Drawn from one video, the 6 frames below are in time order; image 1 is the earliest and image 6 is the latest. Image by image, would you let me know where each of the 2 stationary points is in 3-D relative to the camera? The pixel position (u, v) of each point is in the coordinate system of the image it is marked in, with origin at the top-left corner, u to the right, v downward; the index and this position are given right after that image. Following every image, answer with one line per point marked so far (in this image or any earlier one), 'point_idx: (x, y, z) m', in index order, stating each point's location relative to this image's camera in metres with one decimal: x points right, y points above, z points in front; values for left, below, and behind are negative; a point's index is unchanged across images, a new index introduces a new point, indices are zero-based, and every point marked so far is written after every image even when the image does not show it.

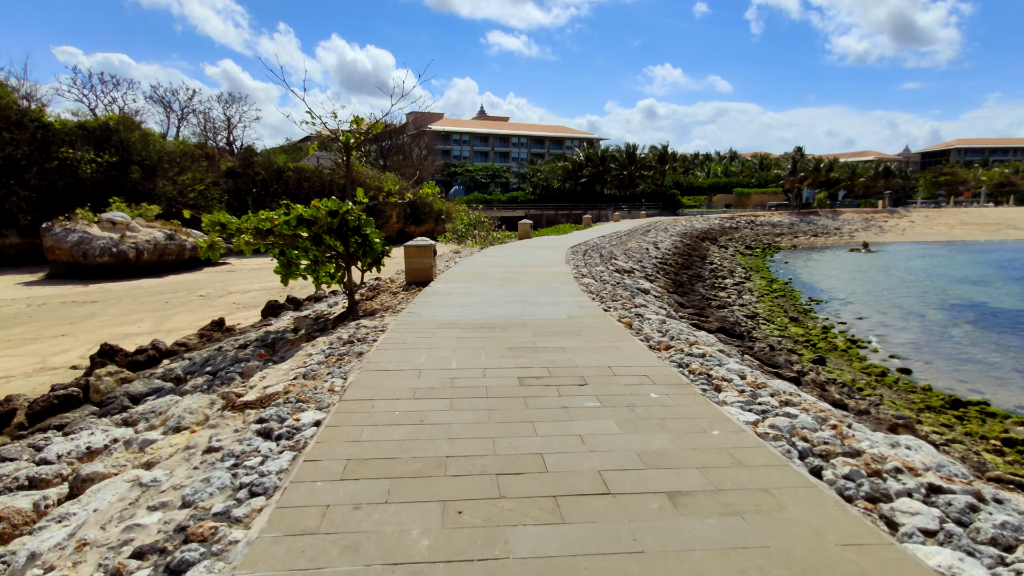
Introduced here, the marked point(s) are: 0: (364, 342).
0: (-1.5, -0.6, +5.9) m
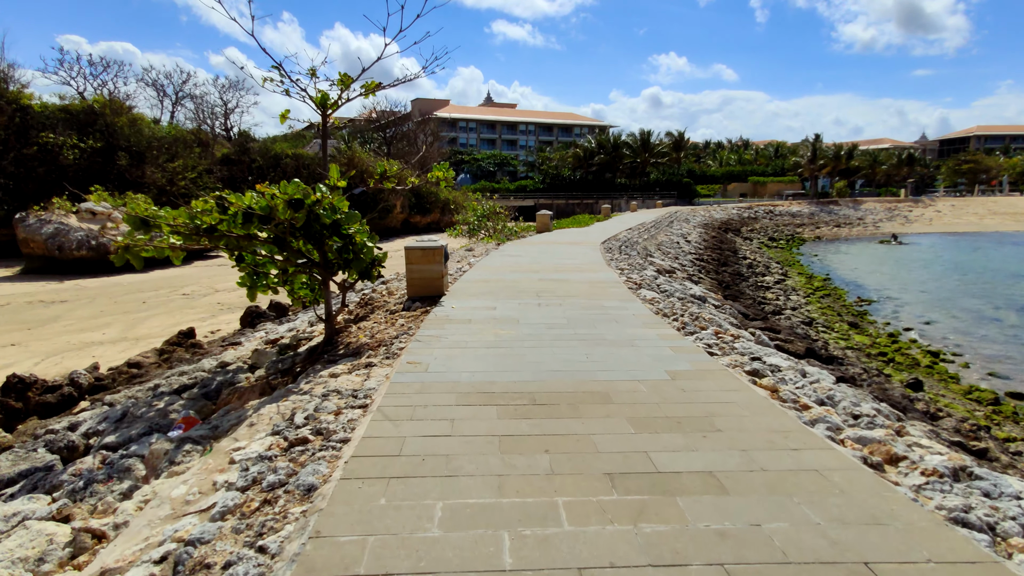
0: (-1.0, -0.9, +3.2) m
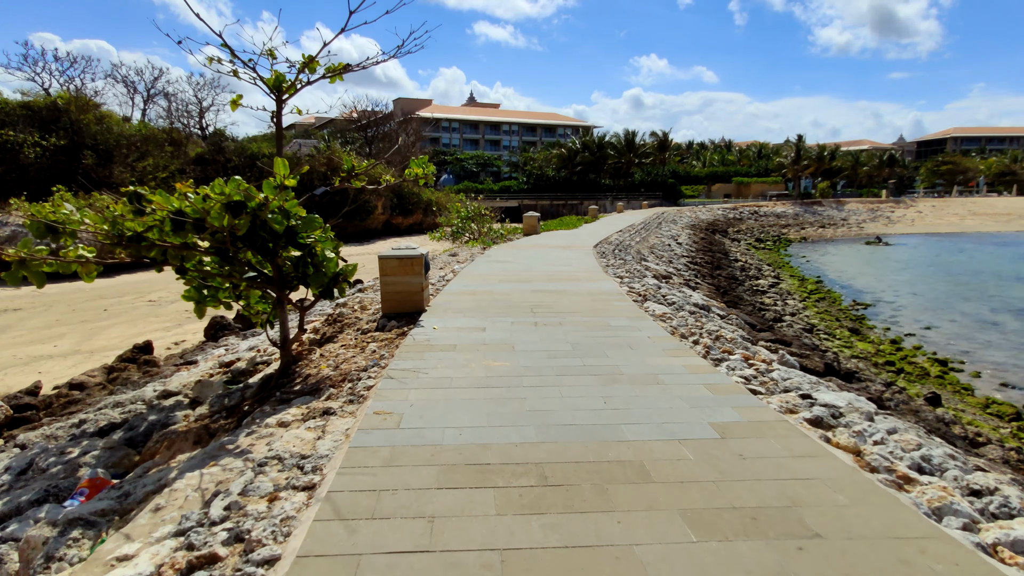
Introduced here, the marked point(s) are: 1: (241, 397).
0: (-1.0, -1.0, +2.2) m
1: (-2.5, -1.0, +5.3) m
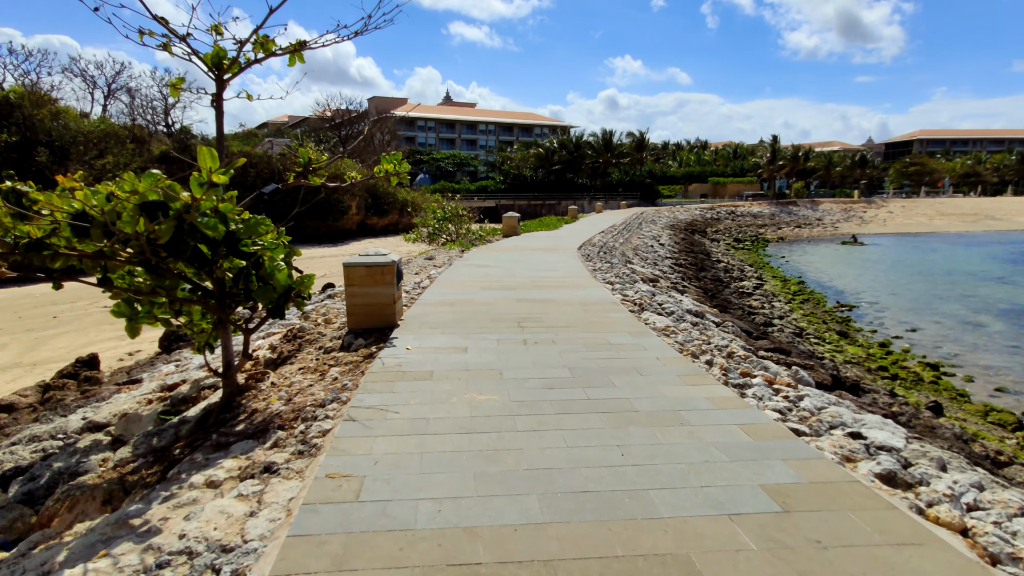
0: (-1.0, -1.2, +1.3) m
1: (-2.6, -1.1, +4.4) m
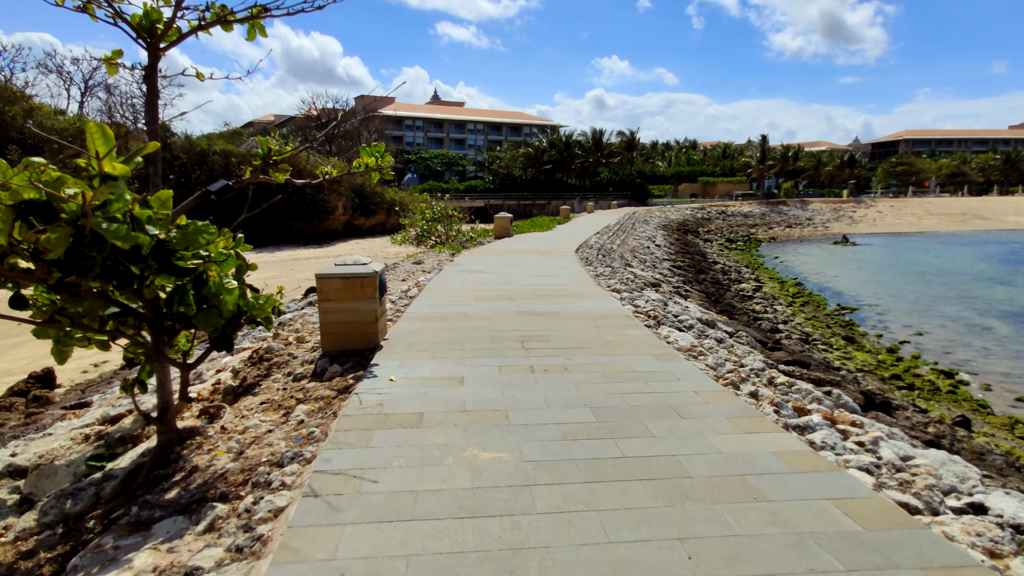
0: (-0.8, -1.3, +0.4) m
1: (-2.5, -1.3, +3.5) m
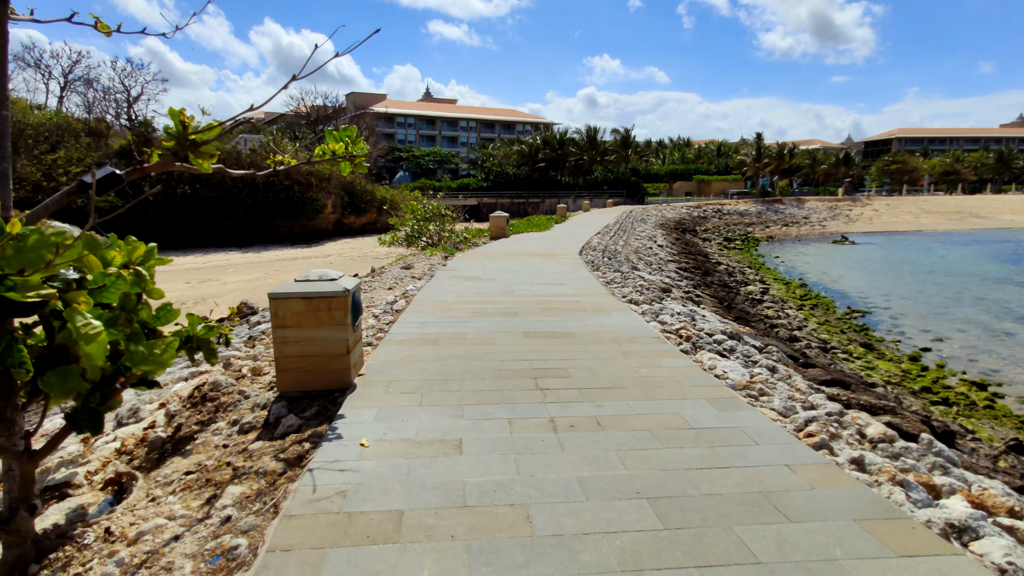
0: (-0.7, -1.5, -0.7) m
1: (-2.4, -1.4, +2.3) m
